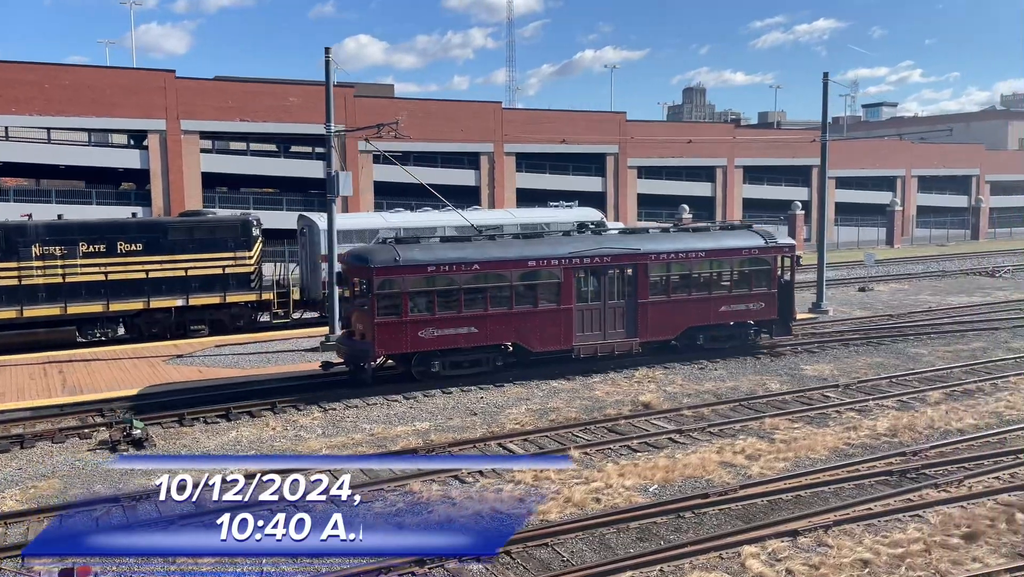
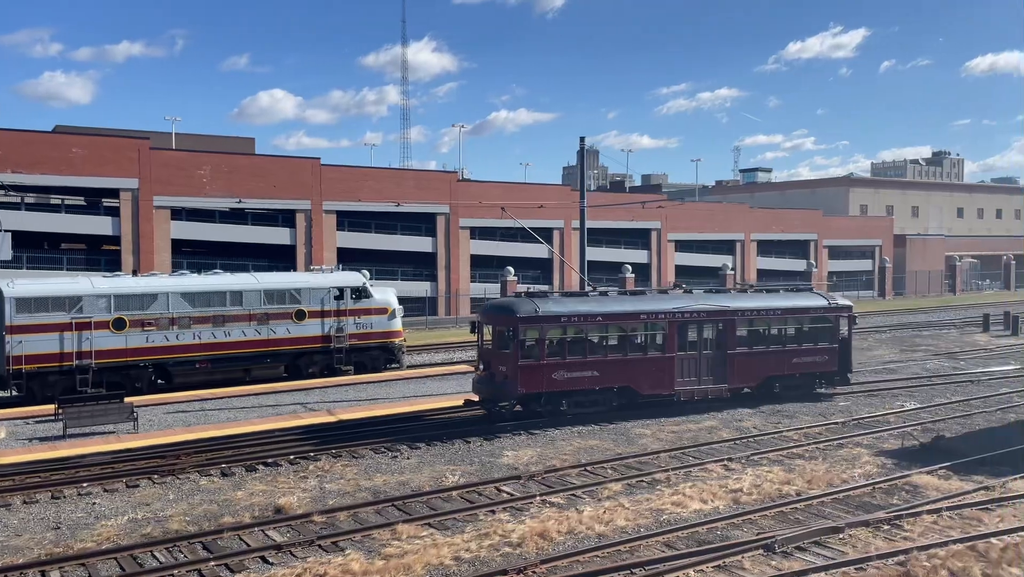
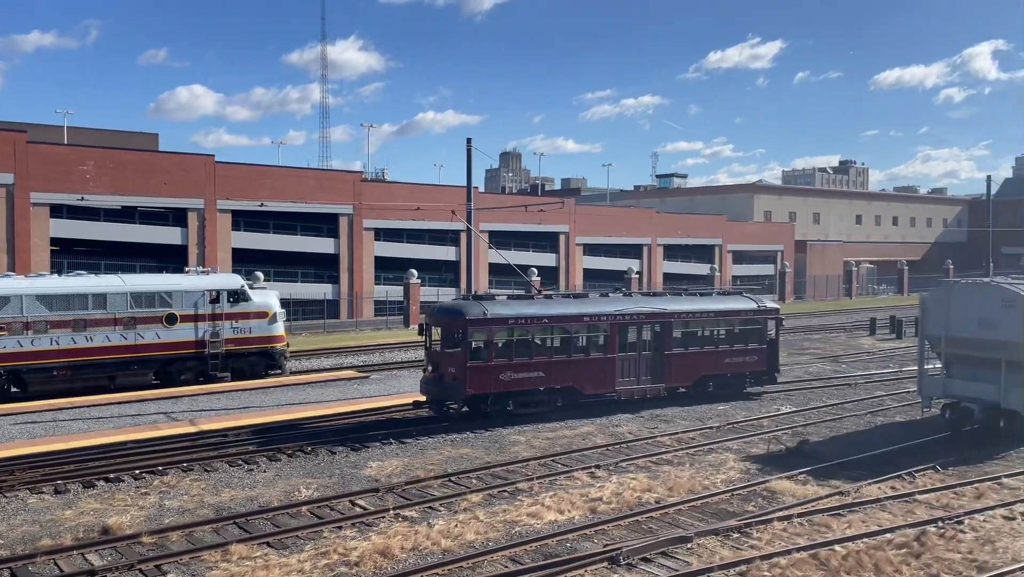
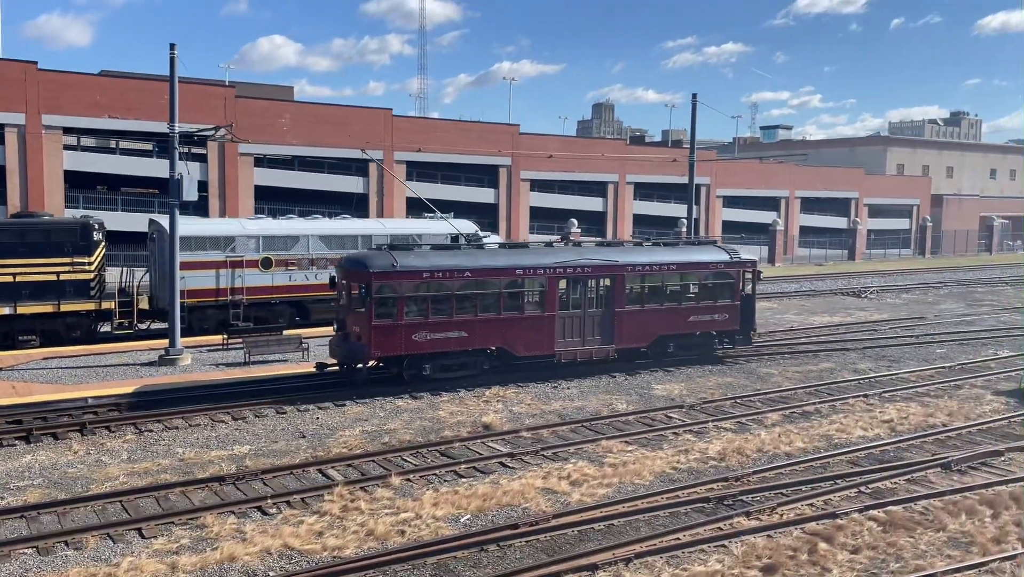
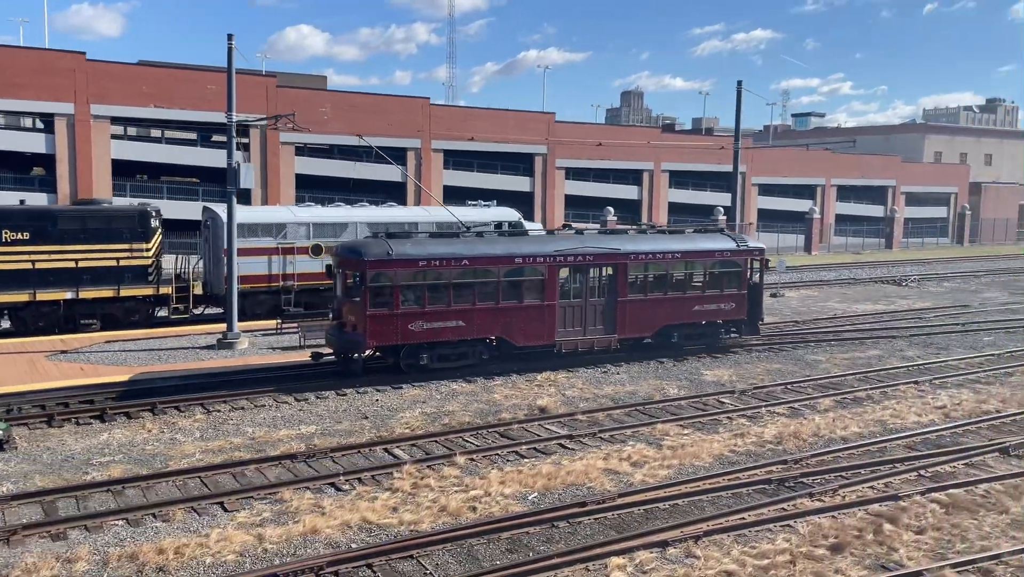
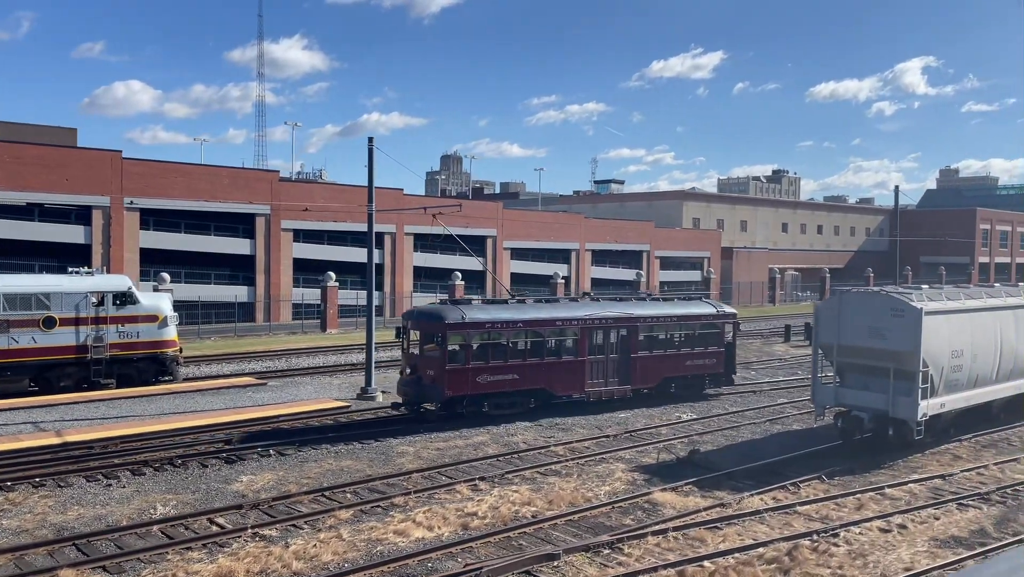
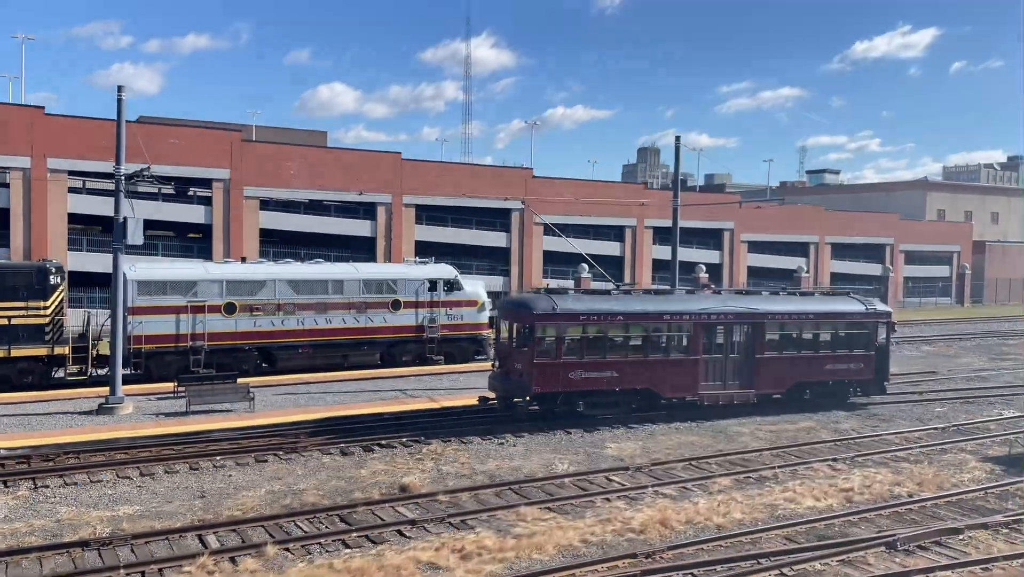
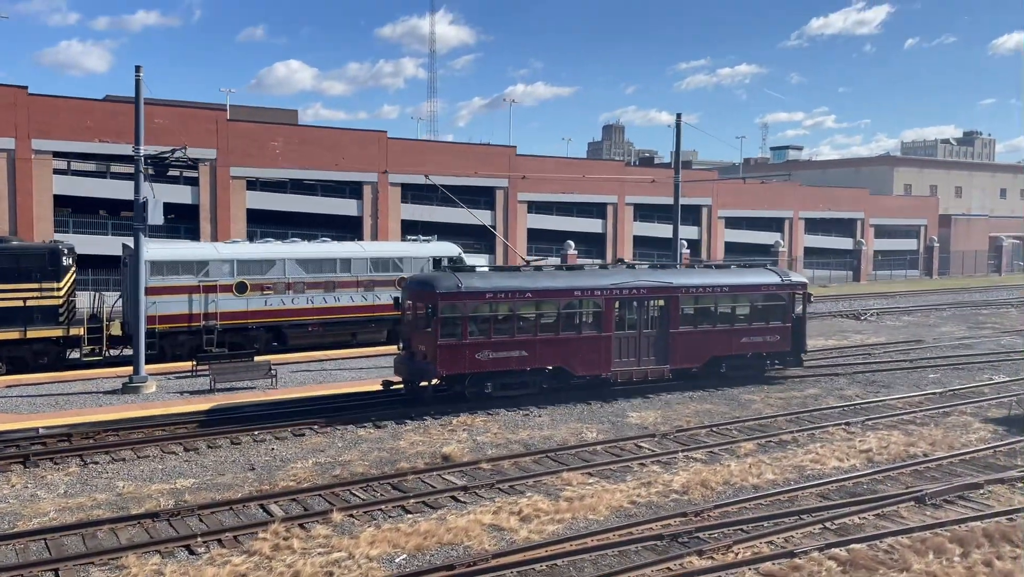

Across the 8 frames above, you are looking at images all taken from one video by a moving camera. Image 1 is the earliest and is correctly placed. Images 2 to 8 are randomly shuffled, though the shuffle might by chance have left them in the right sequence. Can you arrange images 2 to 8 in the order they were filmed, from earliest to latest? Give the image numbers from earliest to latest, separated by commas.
5, 4, 8, 7, 2, 3, 6
